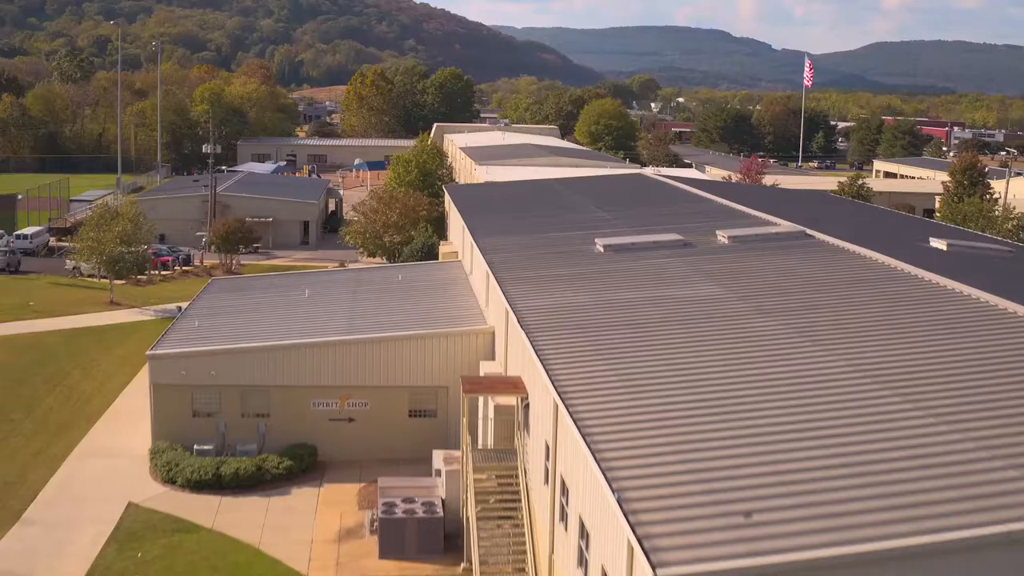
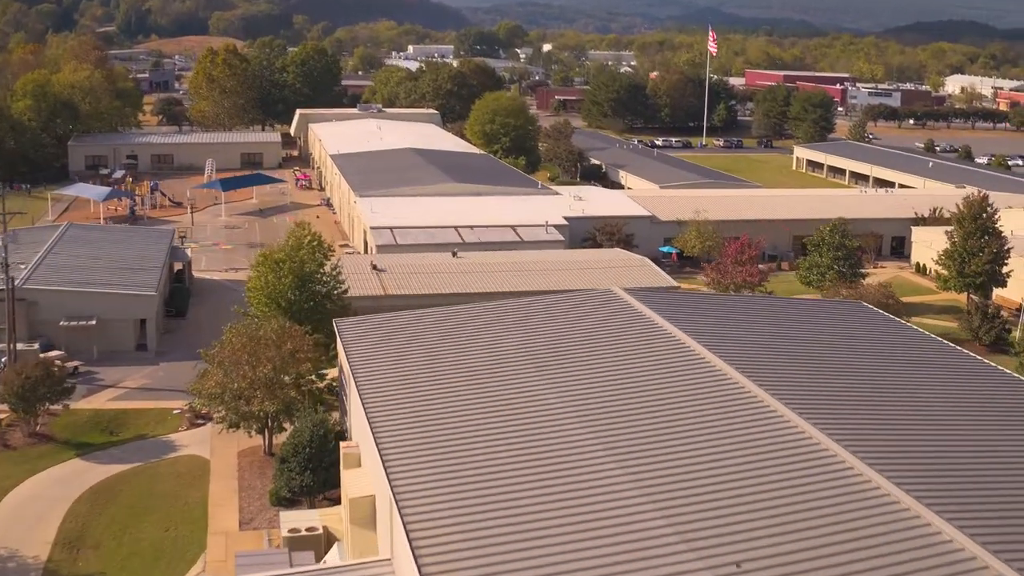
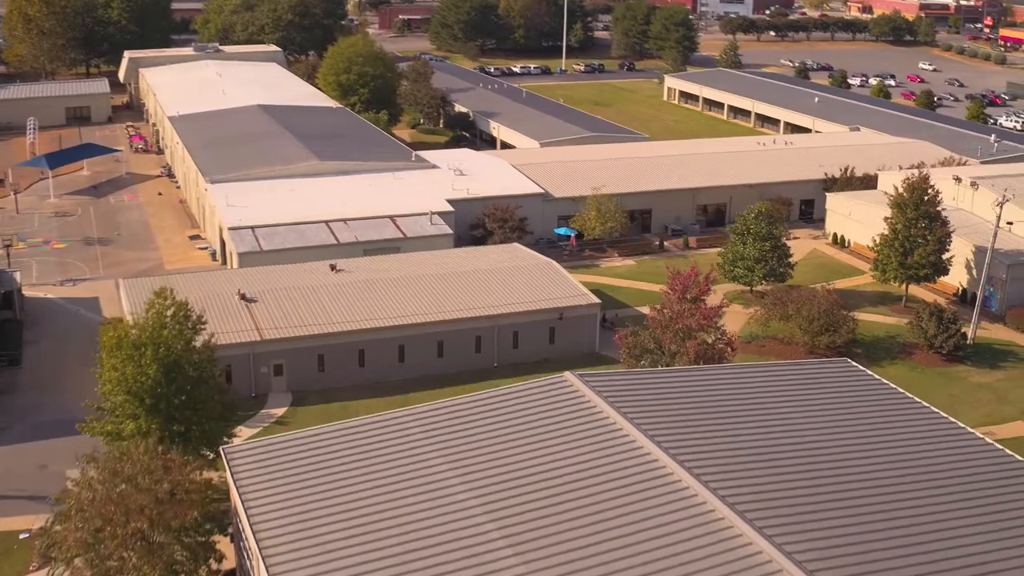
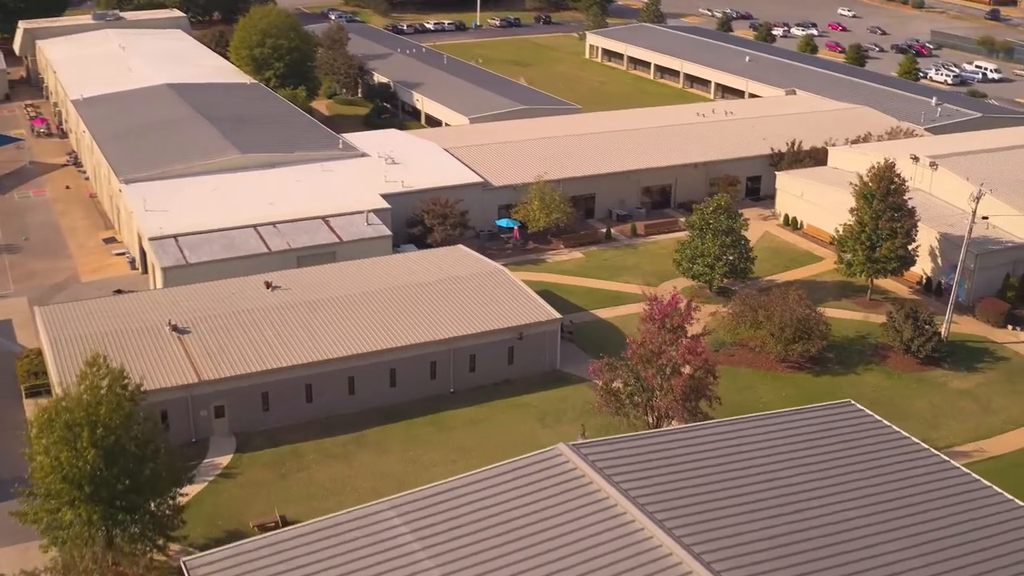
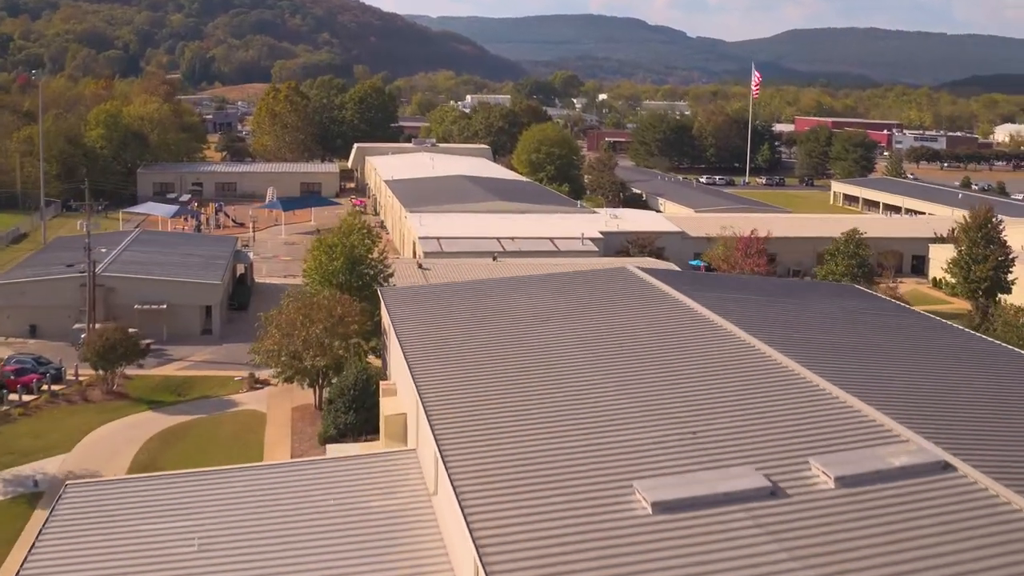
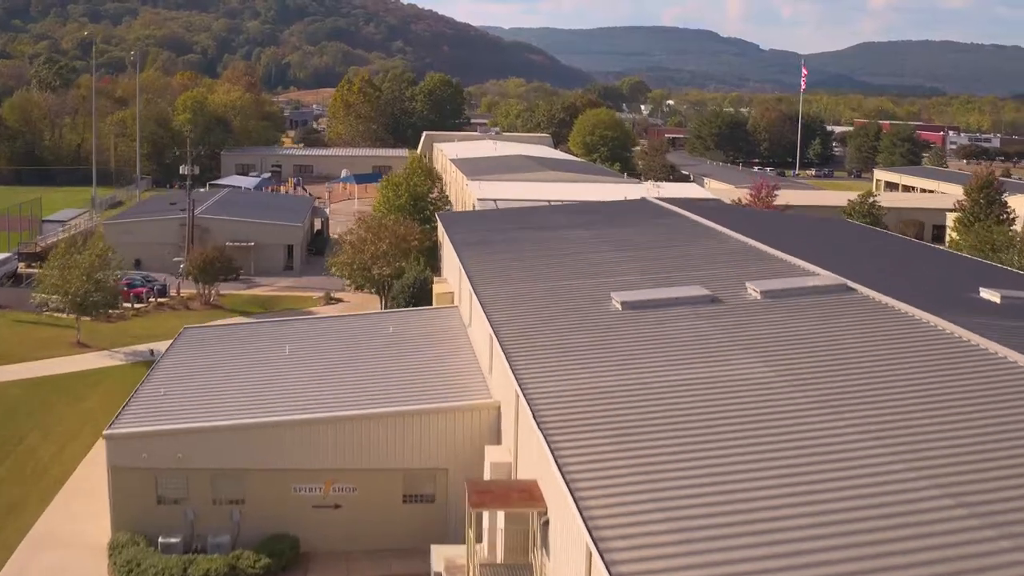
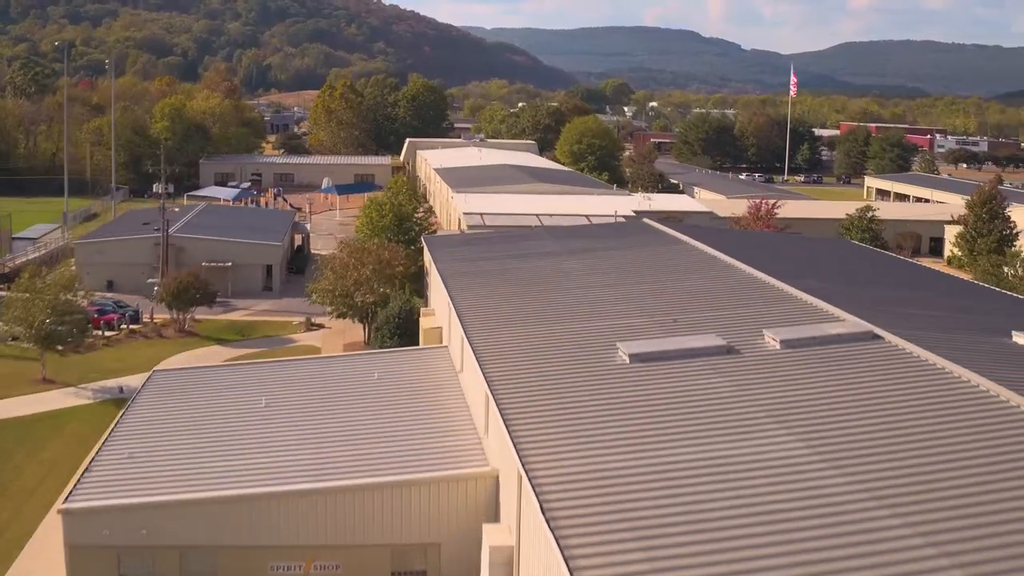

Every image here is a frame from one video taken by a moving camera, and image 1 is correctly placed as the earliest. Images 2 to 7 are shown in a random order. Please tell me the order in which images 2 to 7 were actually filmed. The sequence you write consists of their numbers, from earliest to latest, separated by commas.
6, 7, 5, 2, 3, 4
